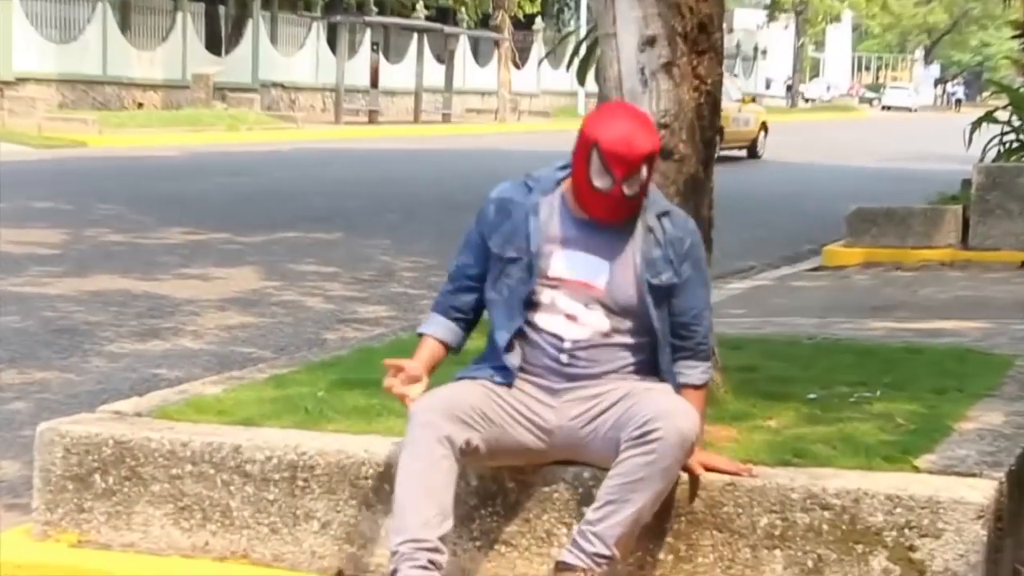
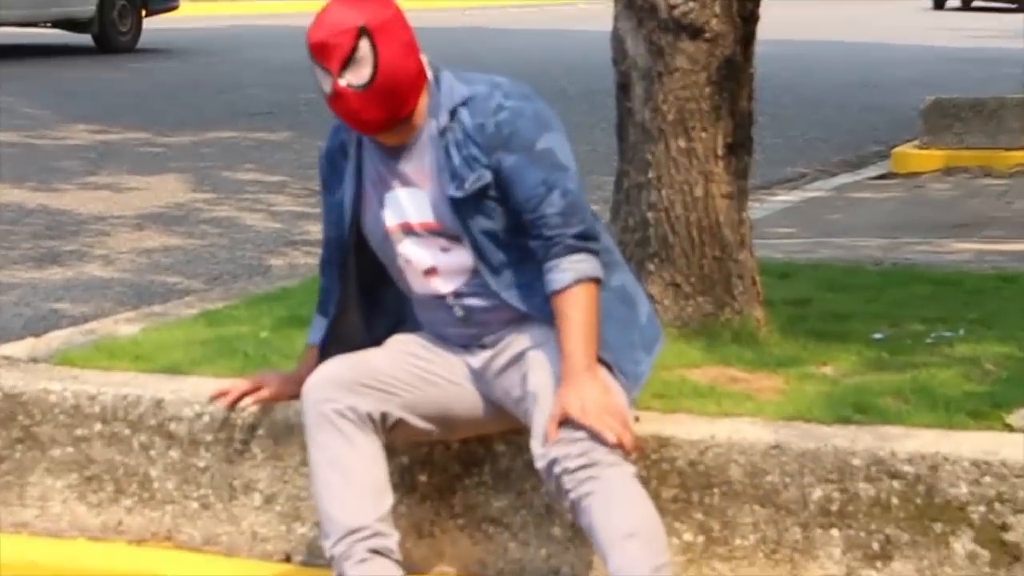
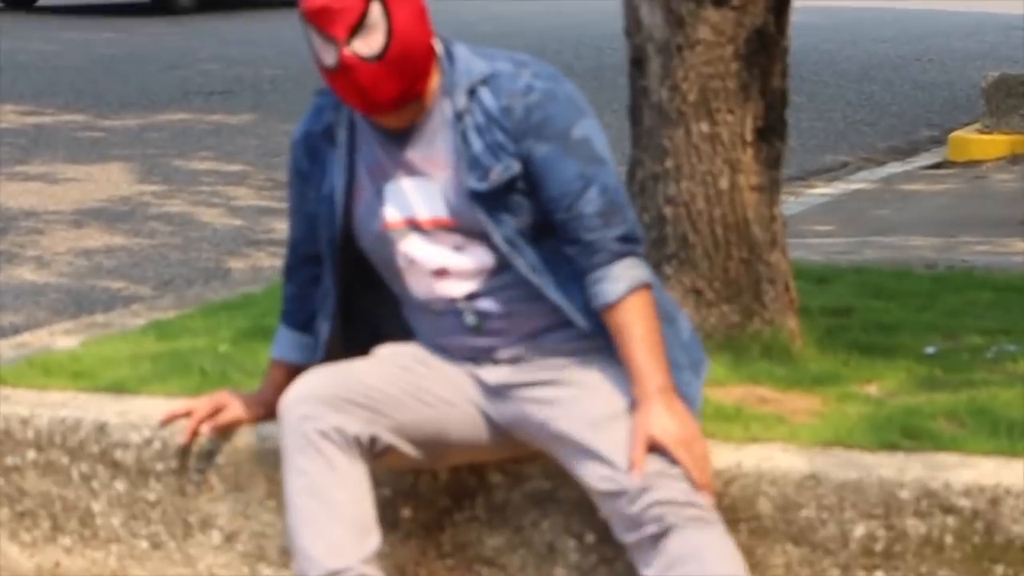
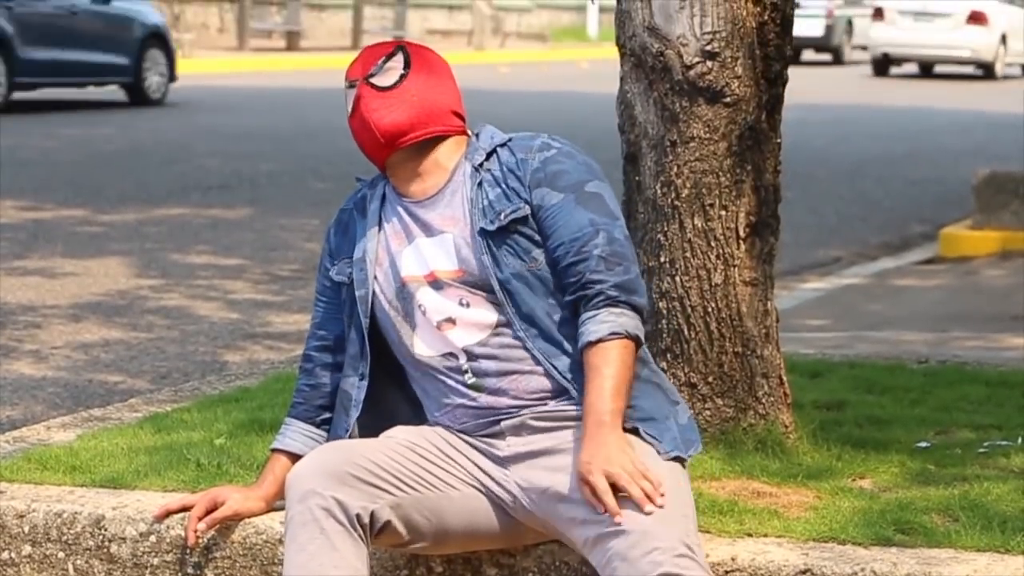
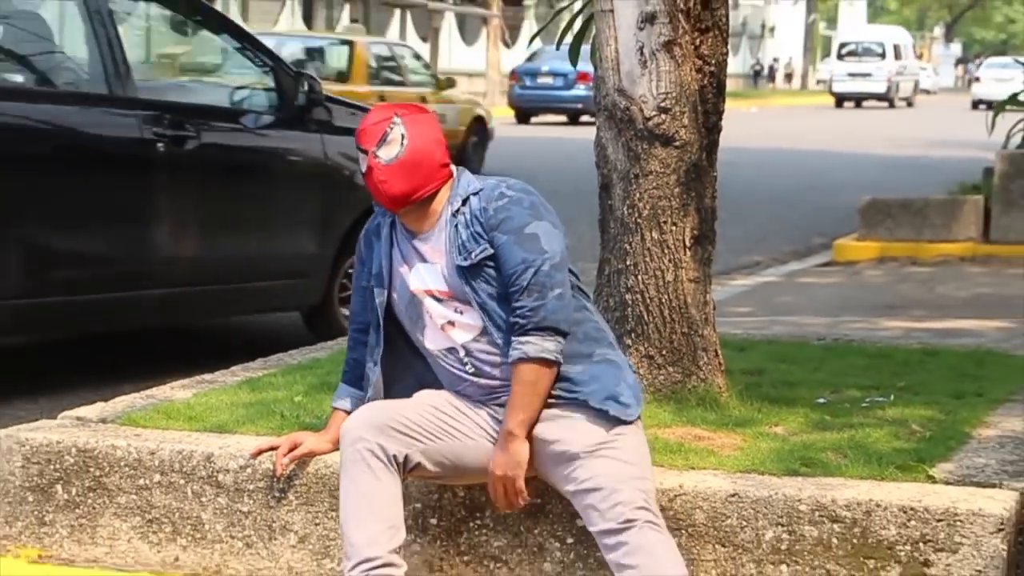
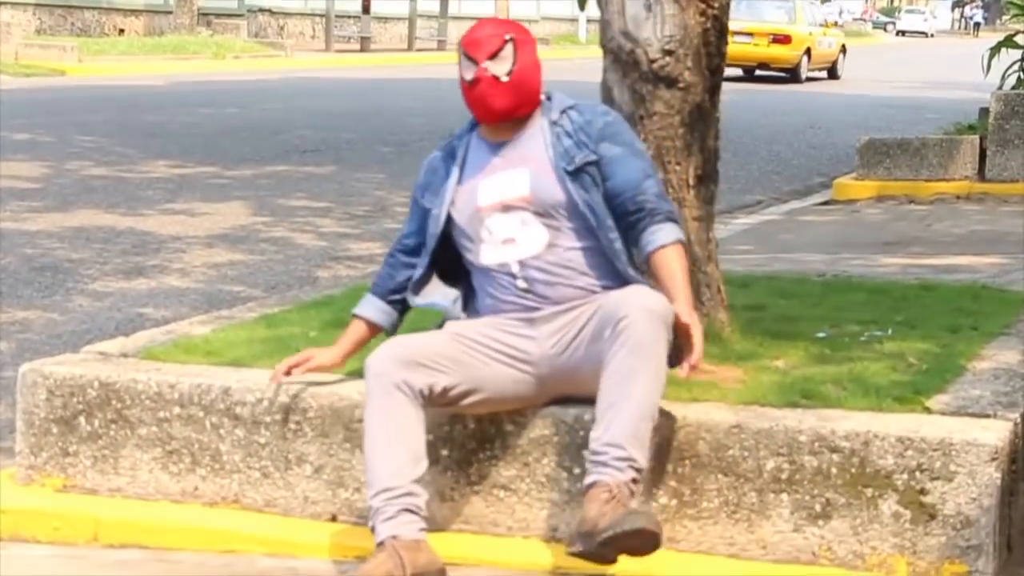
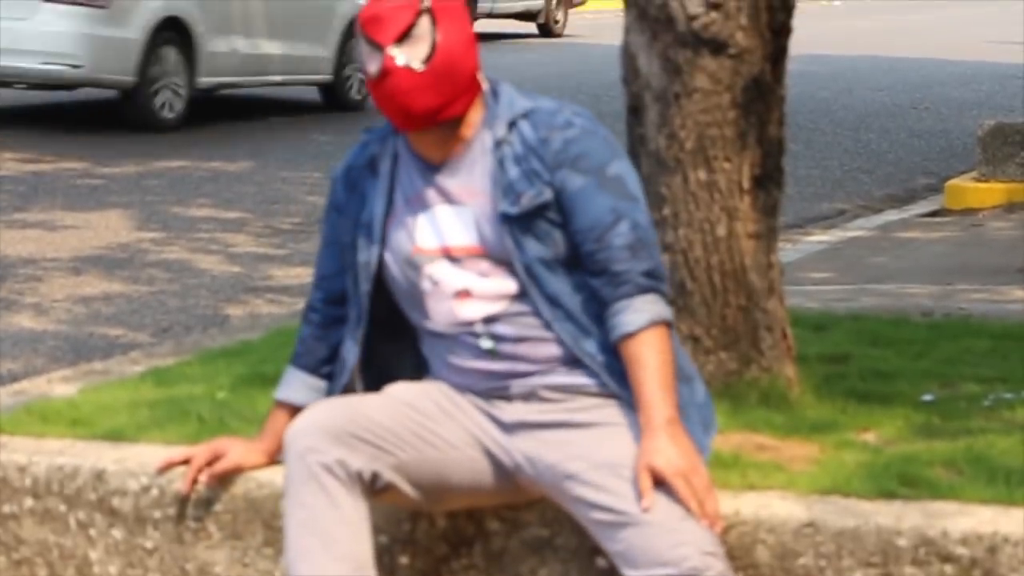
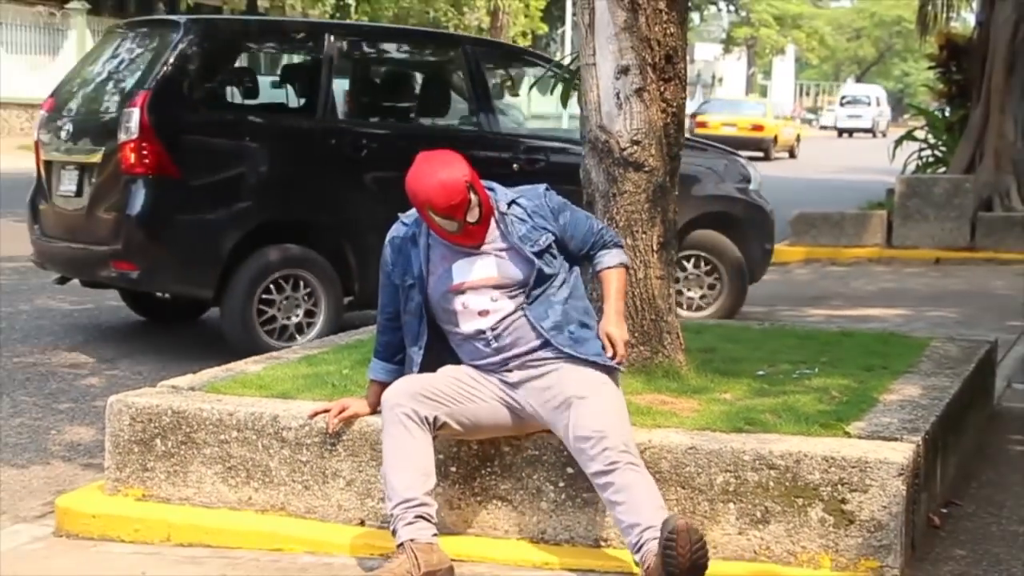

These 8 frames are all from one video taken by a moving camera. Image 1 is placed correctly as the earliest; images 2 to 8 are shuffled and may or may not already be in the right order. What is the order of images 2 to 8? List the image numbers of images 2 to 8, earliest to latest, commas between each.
6, 2, 3, 7, 4, 5, 8
